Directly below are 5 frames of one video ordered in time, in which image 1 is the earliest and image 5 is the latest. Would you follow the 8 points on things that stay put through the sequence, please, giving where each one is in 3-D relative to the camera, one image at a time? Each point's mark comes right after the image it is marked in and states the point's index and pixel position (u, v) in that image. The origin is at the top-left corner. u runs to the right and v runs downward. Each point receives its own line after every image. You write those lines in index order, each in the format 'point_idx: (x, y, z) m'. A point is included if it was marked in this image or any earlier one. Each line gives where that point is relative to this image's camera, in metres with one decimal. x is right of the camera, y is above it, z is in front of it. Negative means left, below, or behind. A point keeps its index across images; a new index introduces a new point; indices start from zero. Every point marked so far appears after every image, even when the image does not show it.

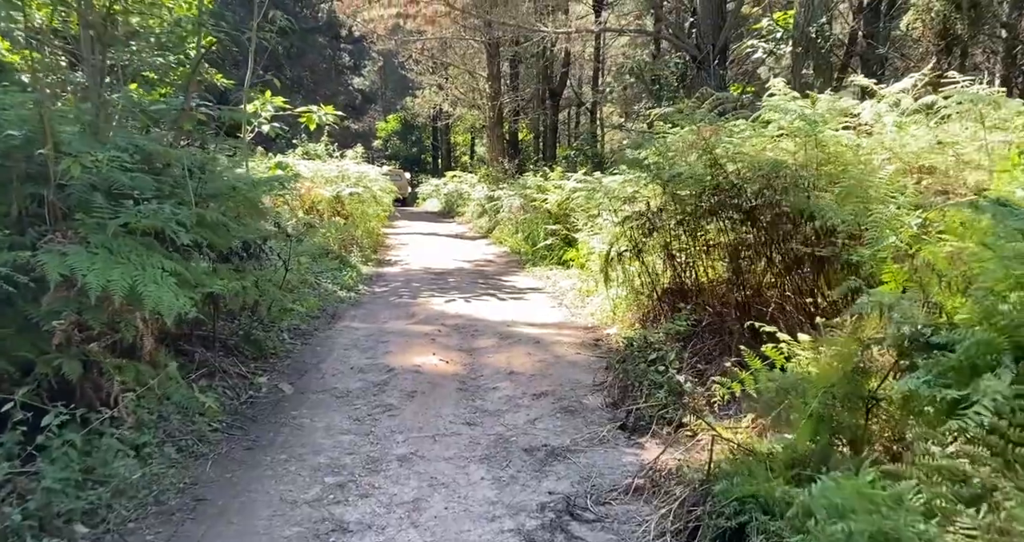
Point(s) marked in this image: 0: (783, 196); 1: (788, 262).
0: (+1.6, +0.4, +5.0) m
1: (+1.6, +0.1, +5.0) m
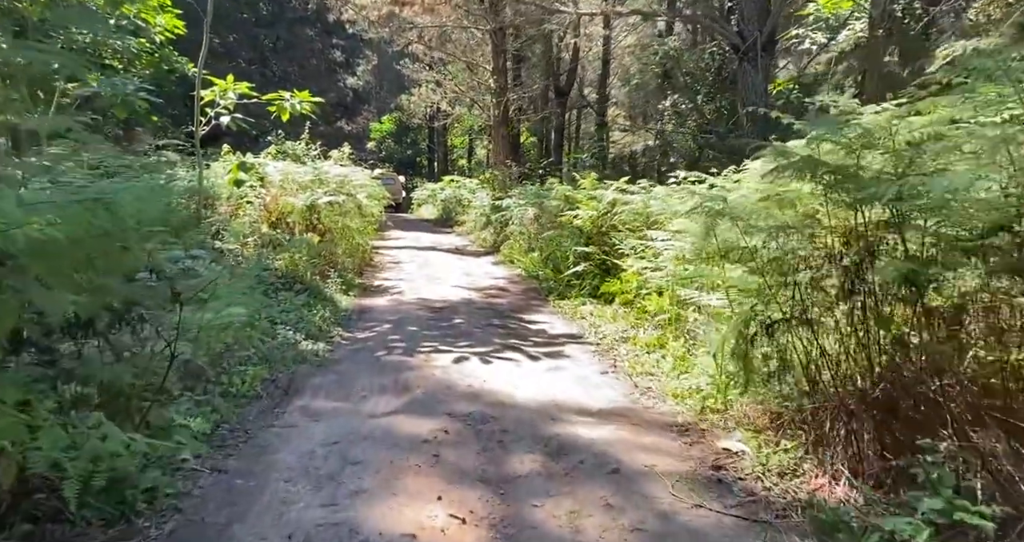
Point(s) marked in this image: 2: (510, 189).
0: (+1.9, +0.1, +2.3) m
1: (+1.9, -0.3, +2.4) m
2: (-0.1, +1.8, +18.9) m
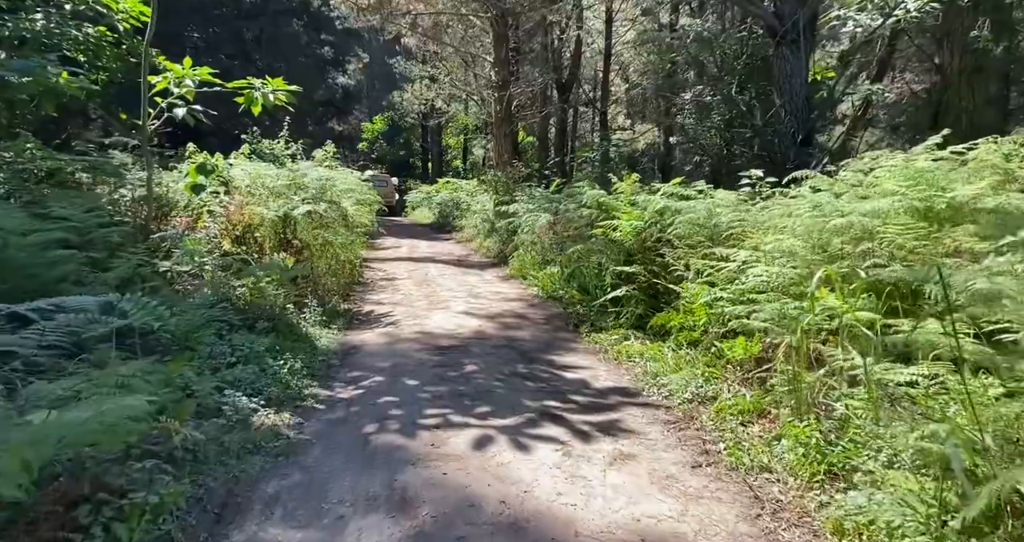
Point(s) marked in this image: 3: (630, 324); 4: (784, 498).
0: (+2.1, -0.1, +0.3) m
1: (+2.2, -0.5, +0.4) m
2: (+0.1, +1.6, +16.9) m
3: (+1.1, -0.5, +7.6) m
4: (+1.2, -1.0, +3.8) m
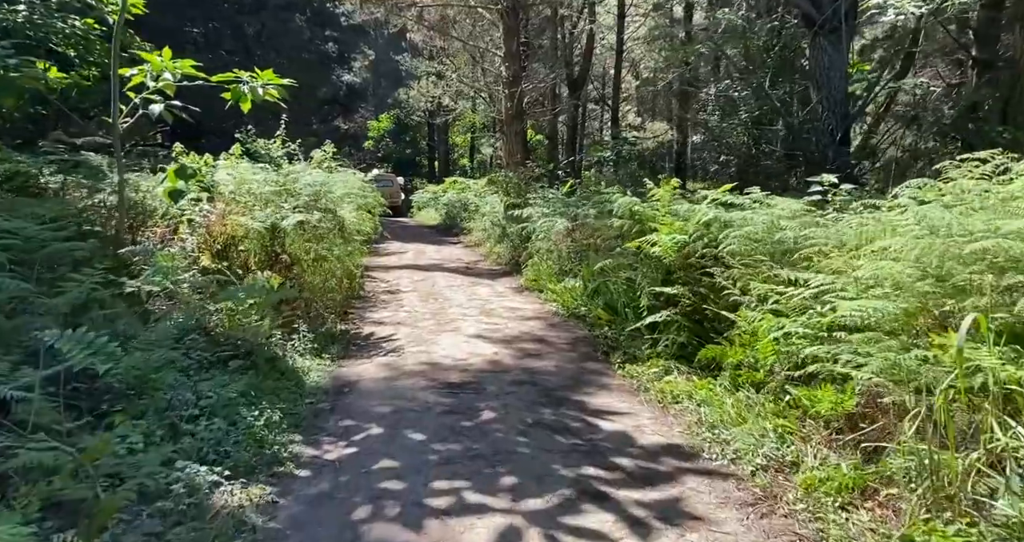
0: (+2.2, -0.3, -0.8) m
1: (+2.3, -0.7, -0.7) m
2: (+0.3, +1.4, +15.8) m
3: (+1.2, -0.6, +6.5) m
4: (+1.3, -1.2, +2.7) m
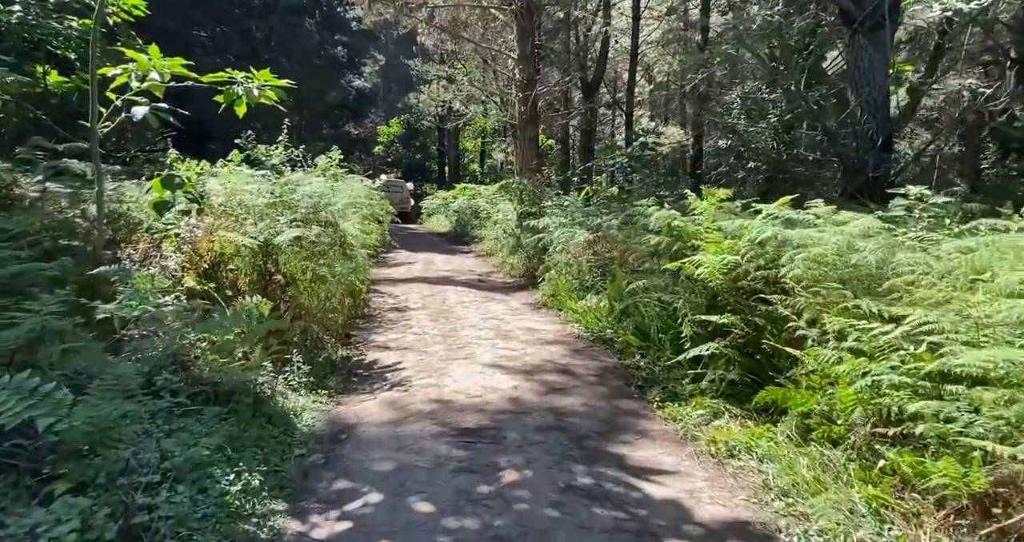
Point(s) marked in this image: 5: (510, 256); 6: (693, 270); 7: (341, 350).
0: (+2.3, -0.4, -1.7) m
1: (+2.4, -0.8, -1.7) m
2: (+0.6, +1.2, +14.9) m
3: (+1.4, -0.8, +5.6) m
4: (+1.4, -1.3, +1.8) m
5: (0.0, +0.2, +14.5) m
6: (+1.3, 0.0, +6.2) m
7: (-1.5, -0.7, +7.6) m
